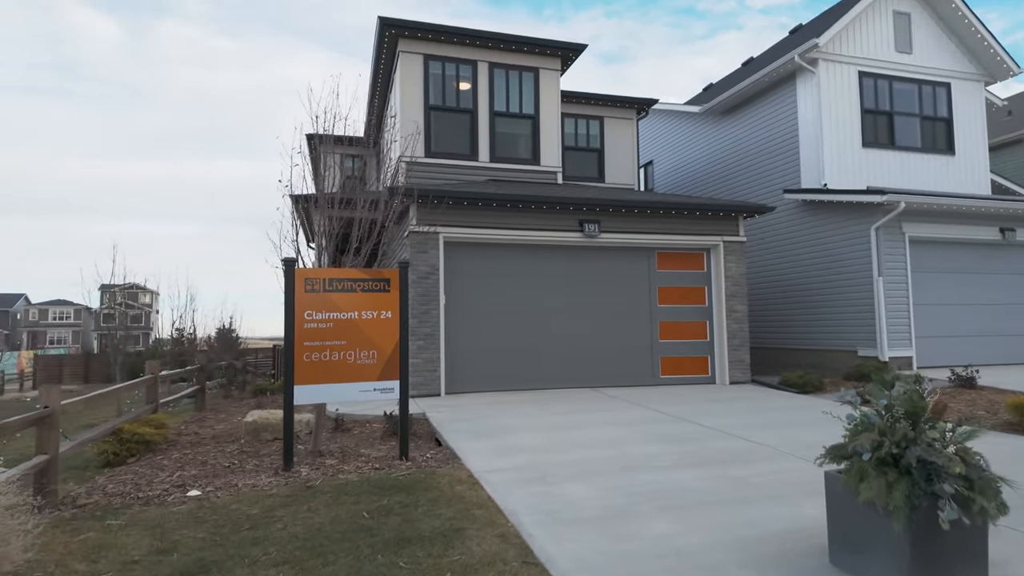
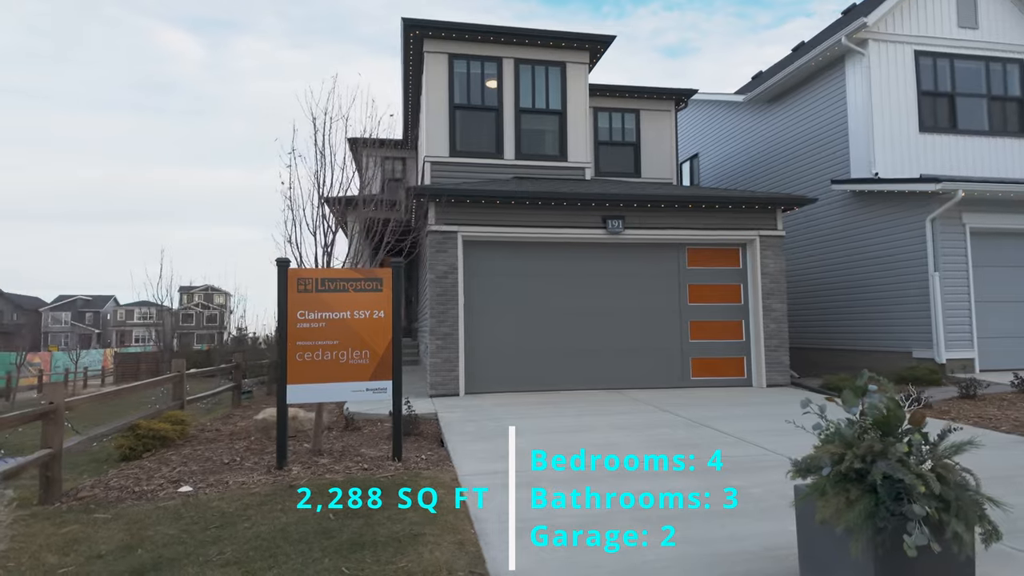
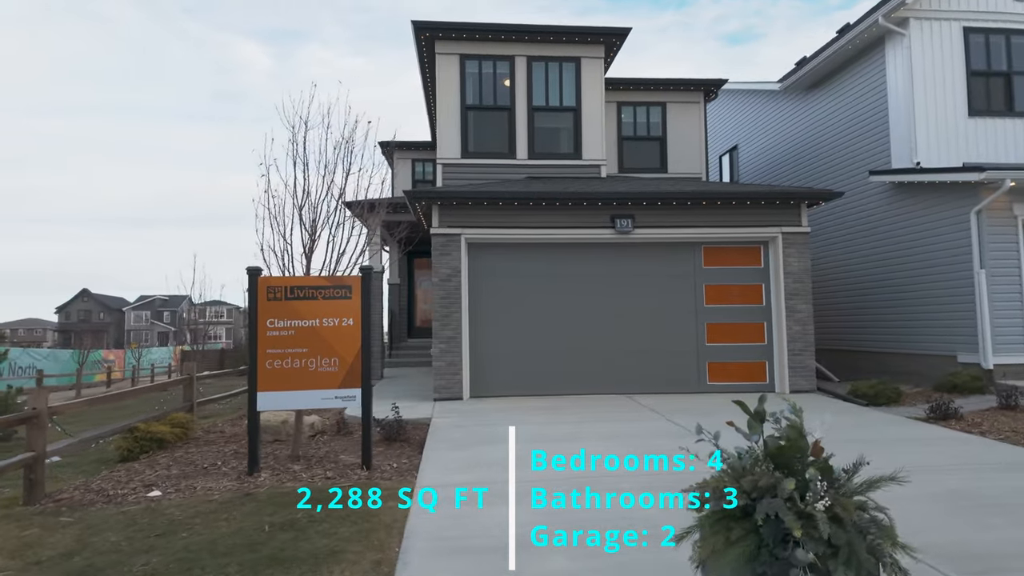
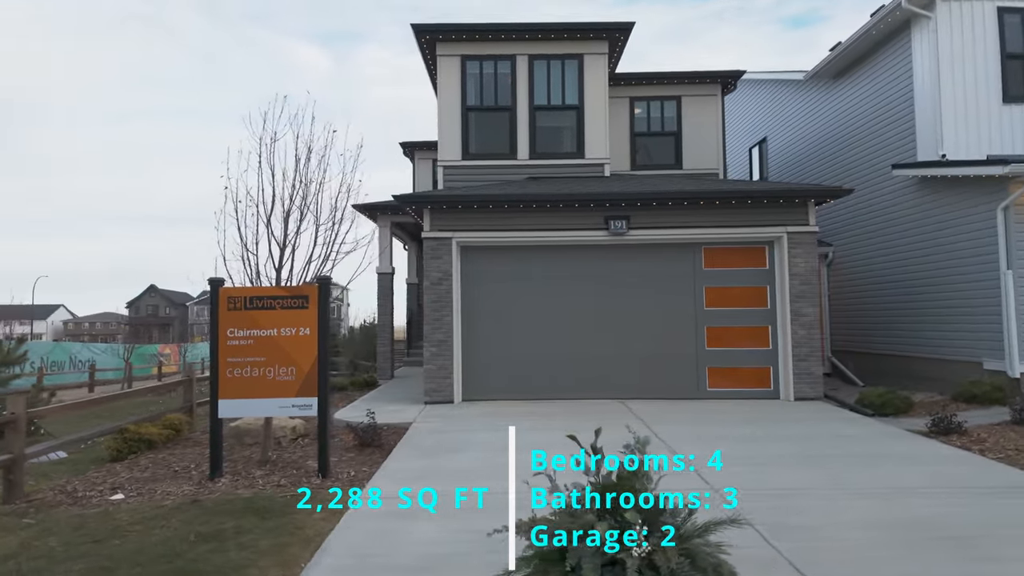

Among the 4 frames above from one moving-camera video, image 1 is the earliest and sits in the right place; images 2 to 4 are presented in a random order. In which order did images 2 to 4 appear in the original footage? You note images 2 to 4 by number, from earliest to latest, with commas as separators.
2, 3, 4
